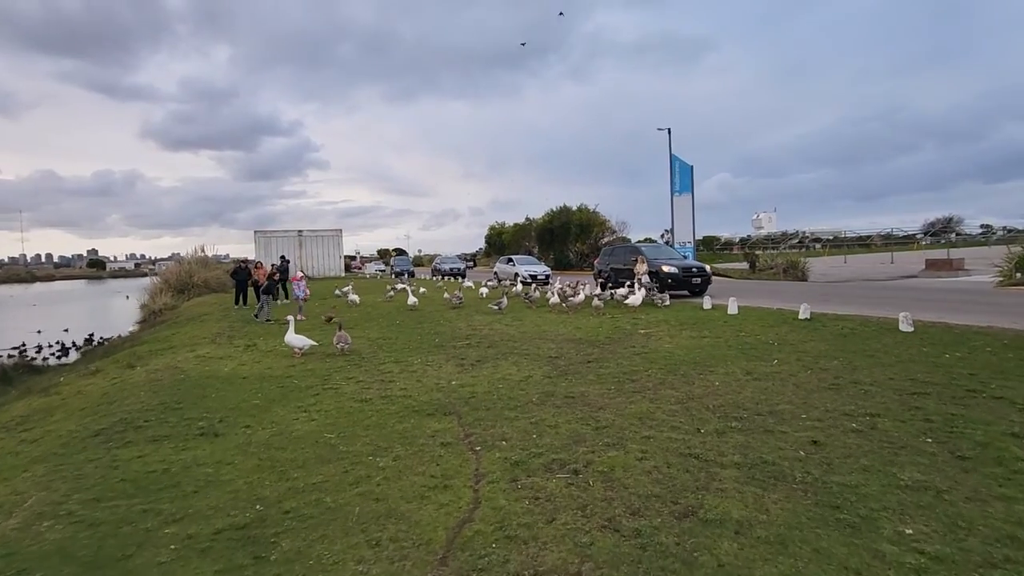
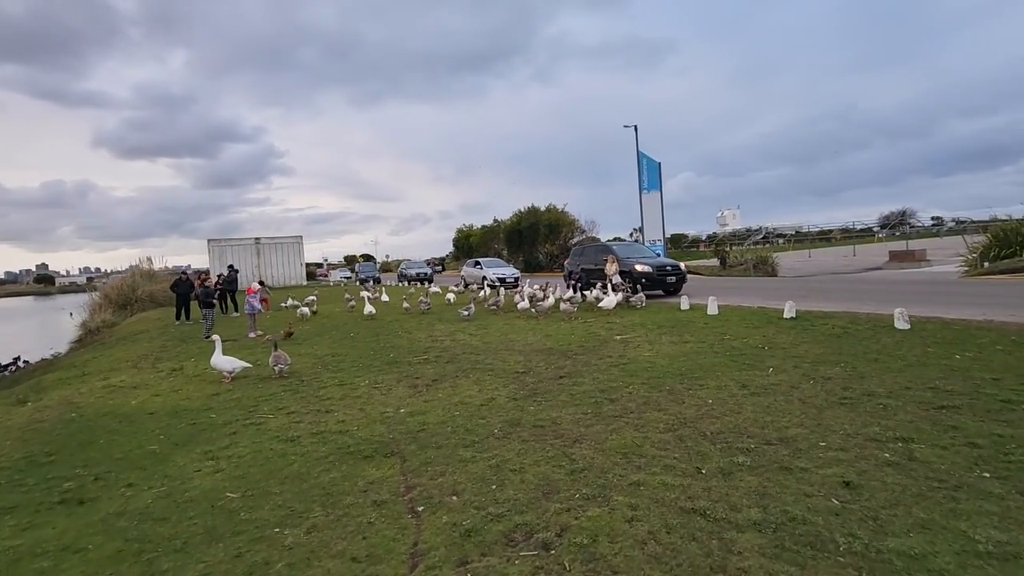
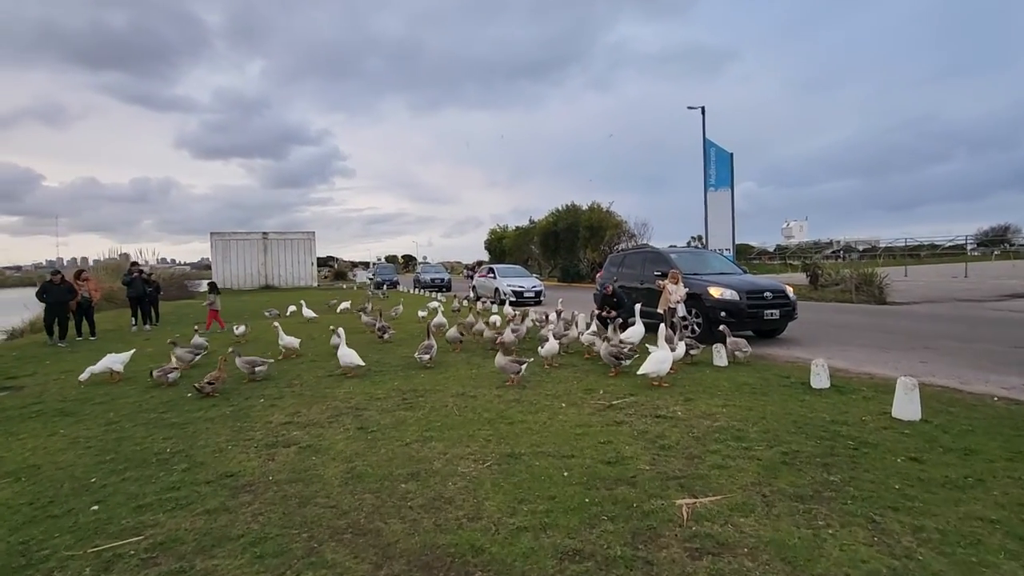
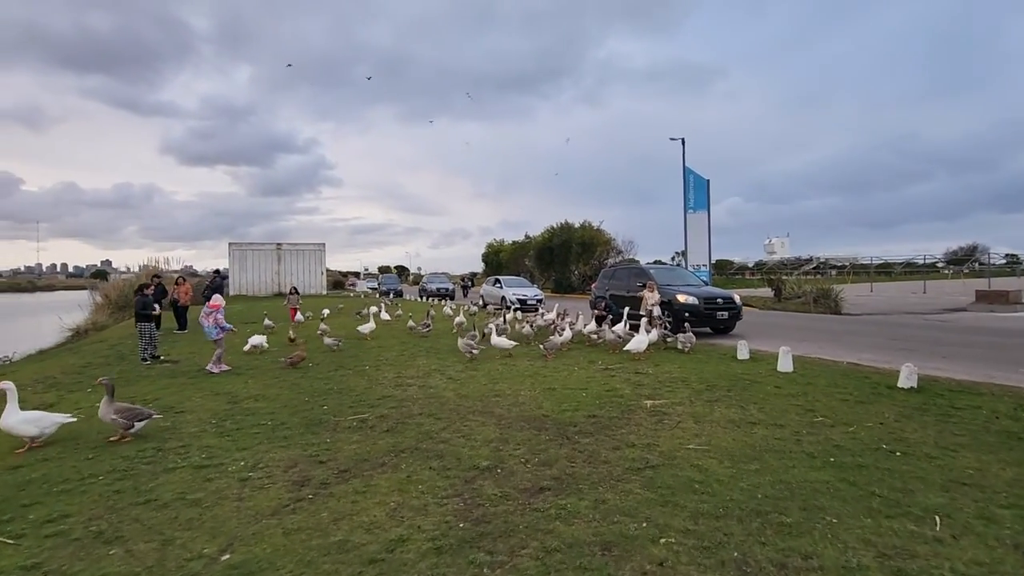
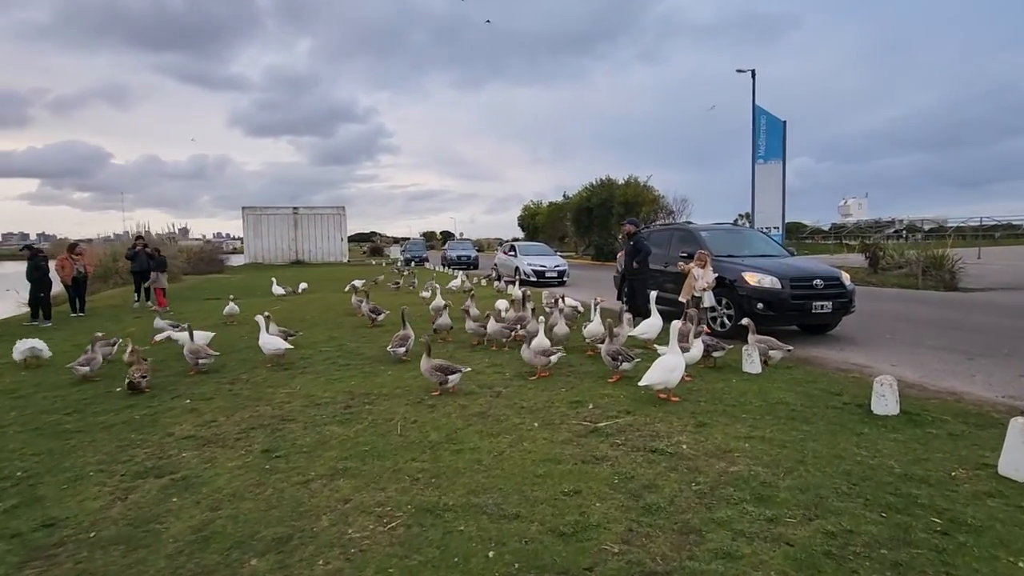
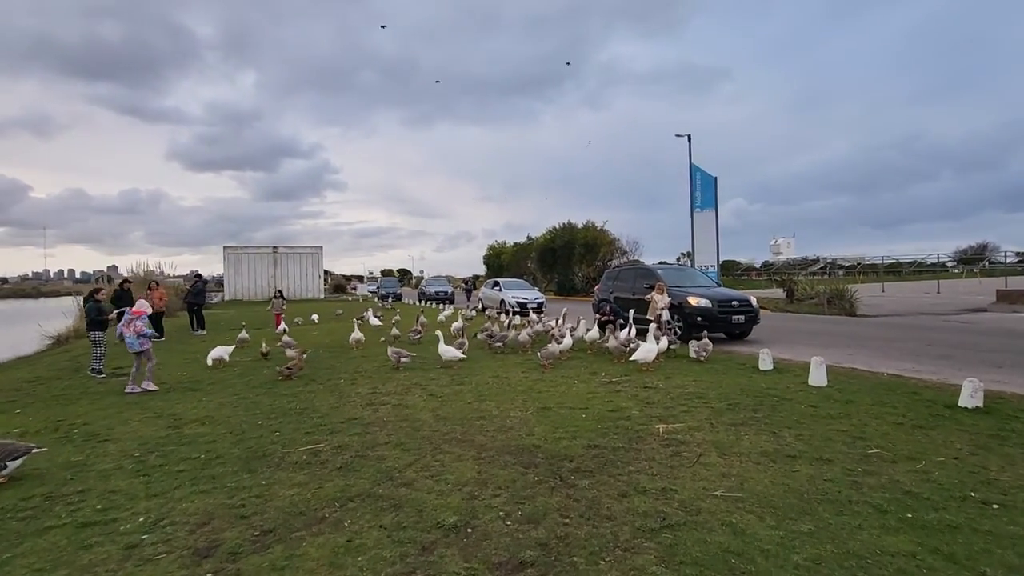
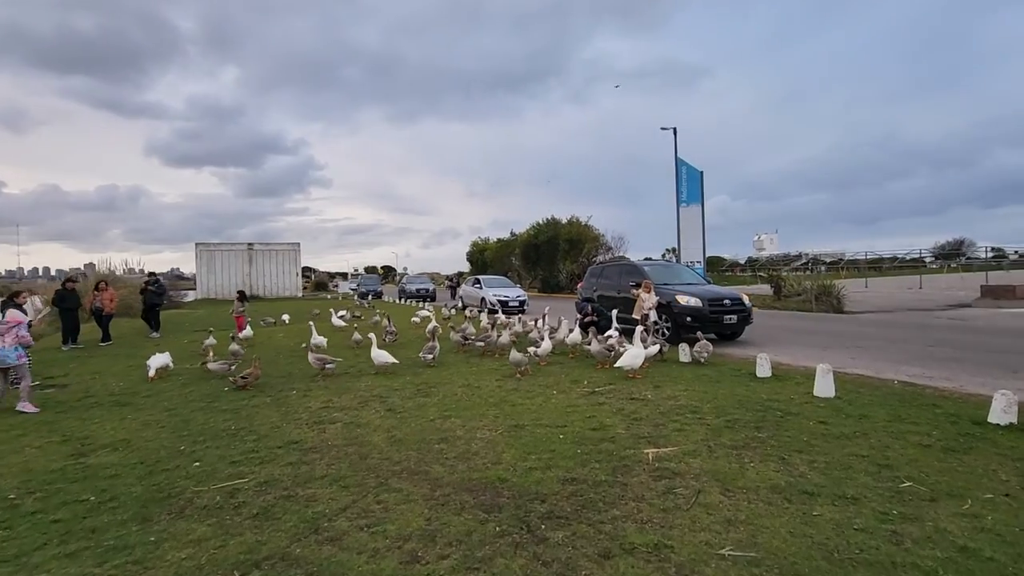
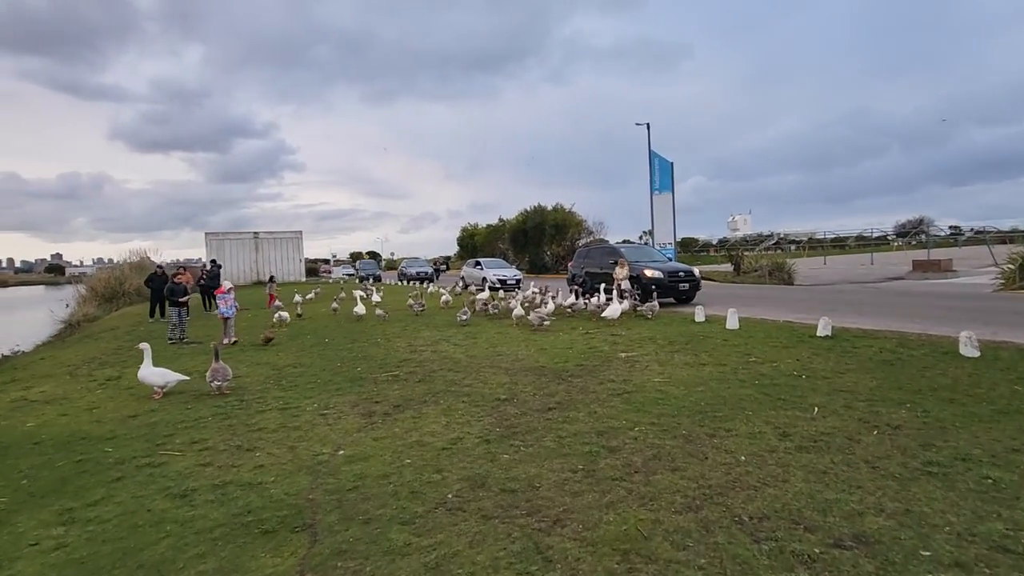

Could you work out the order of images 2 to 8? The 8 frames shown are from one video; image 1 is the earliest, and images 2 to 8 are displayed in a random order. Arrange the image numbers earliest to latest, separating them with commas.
2, 8, 4, 6, 7, 3, 5
